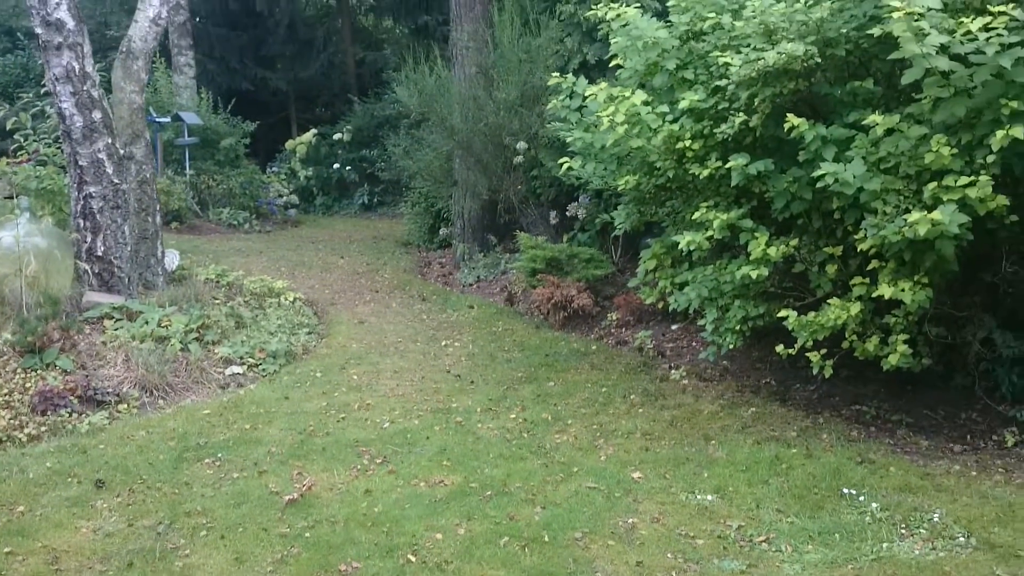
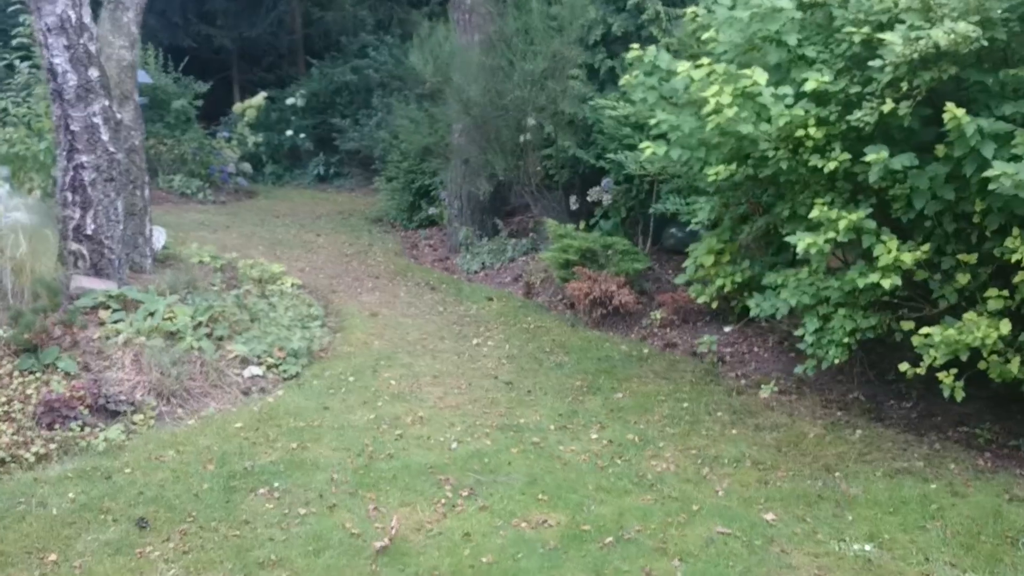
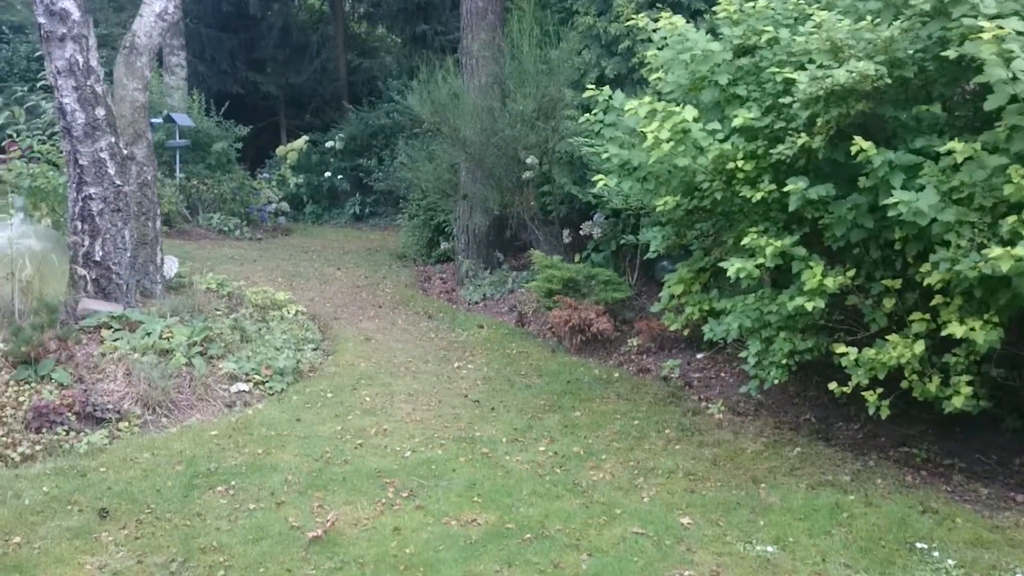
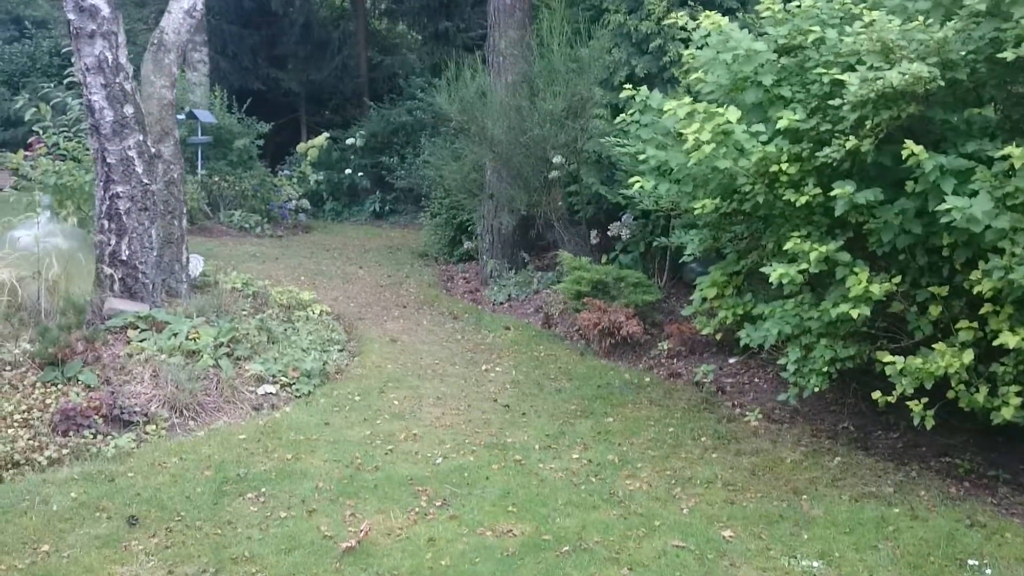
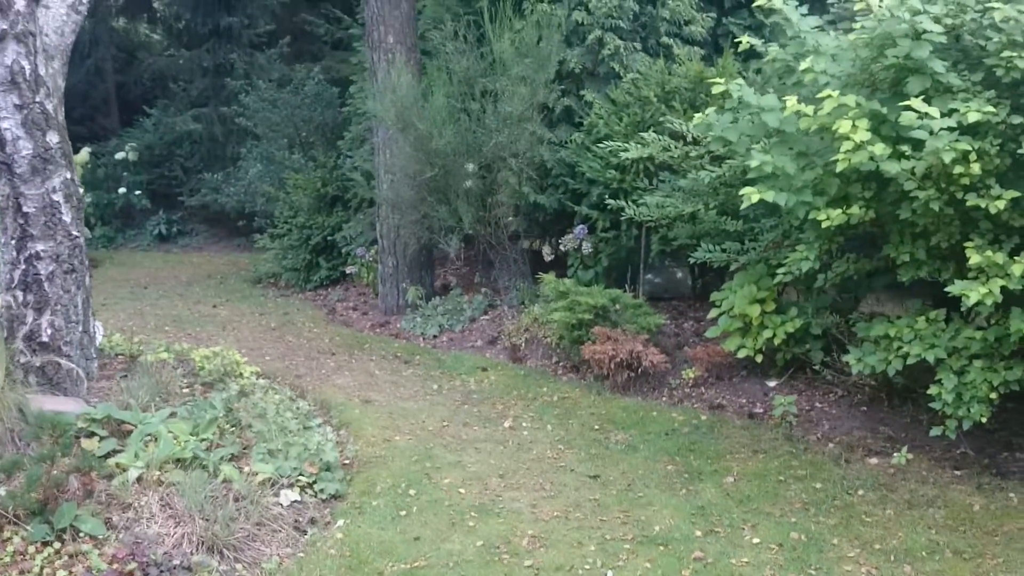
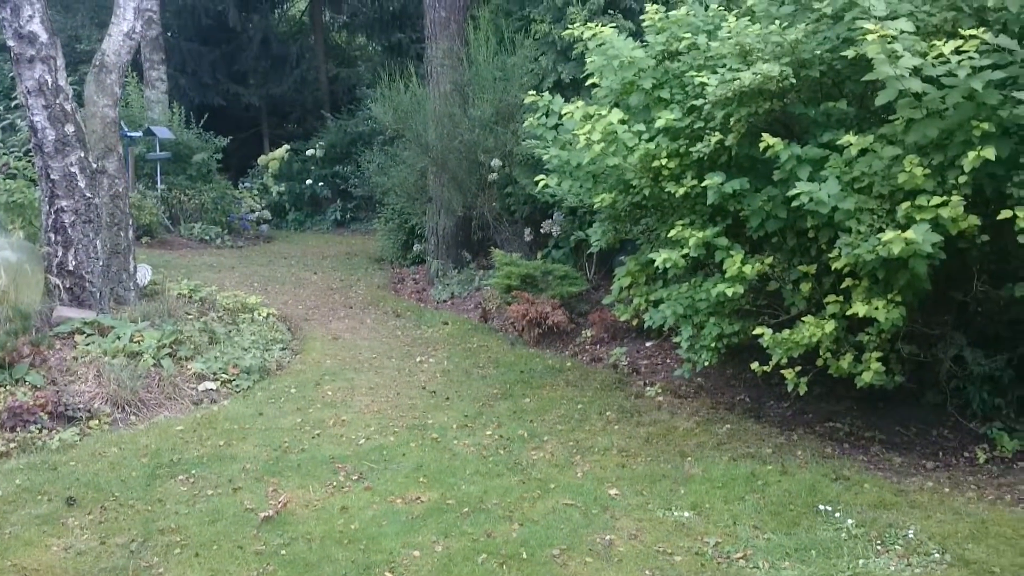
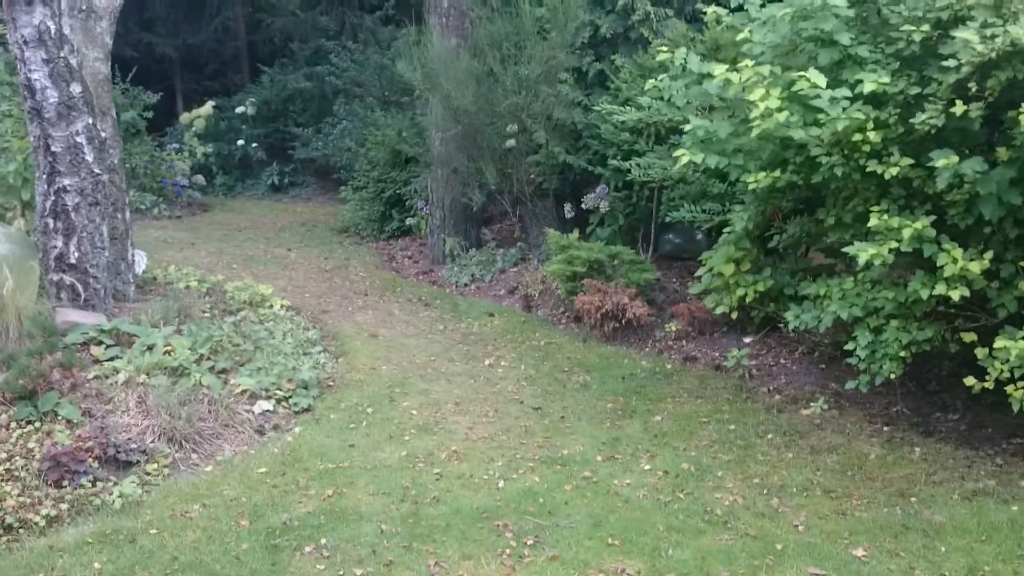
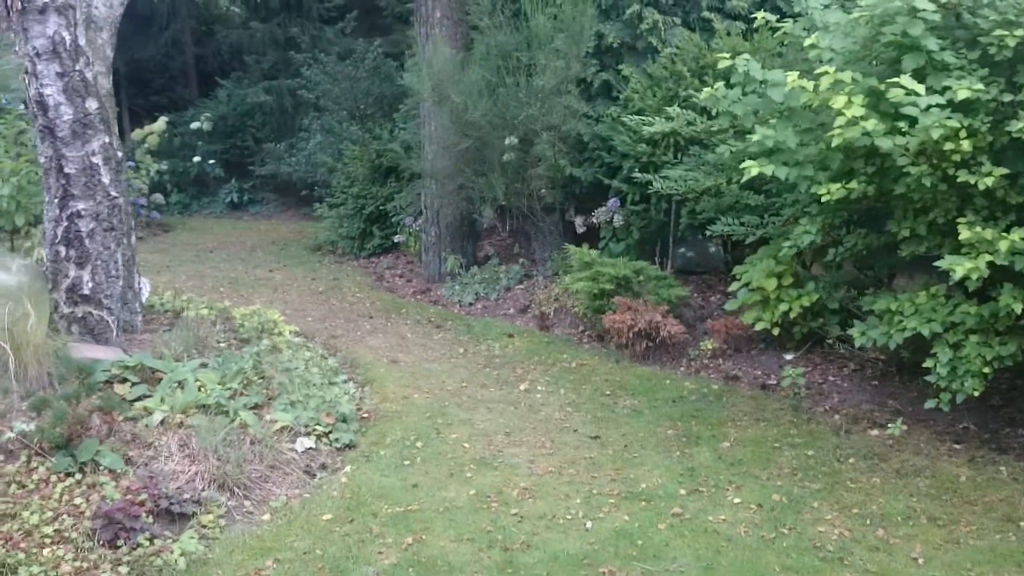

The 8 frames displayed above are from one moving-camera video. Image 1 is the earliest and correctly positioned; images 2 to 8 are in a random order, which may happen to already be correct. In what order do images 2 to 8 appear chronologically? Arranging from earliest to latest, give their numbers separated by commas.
6, 3, 4, 2, 7, 8, 5
